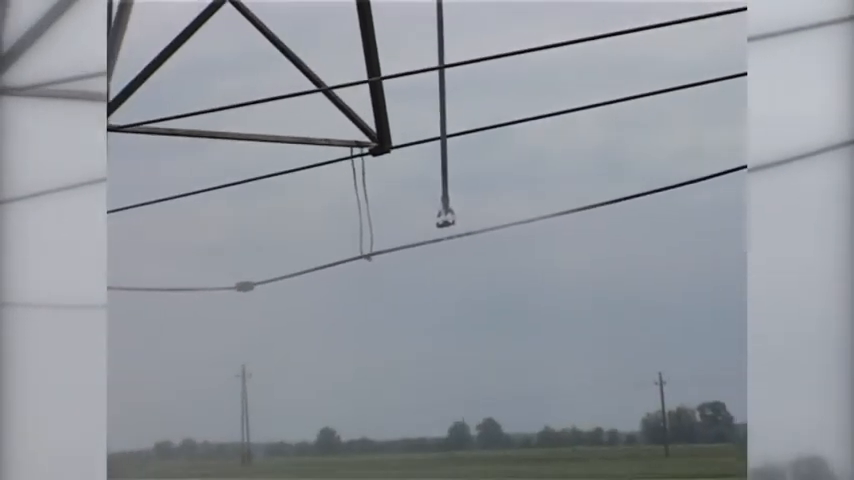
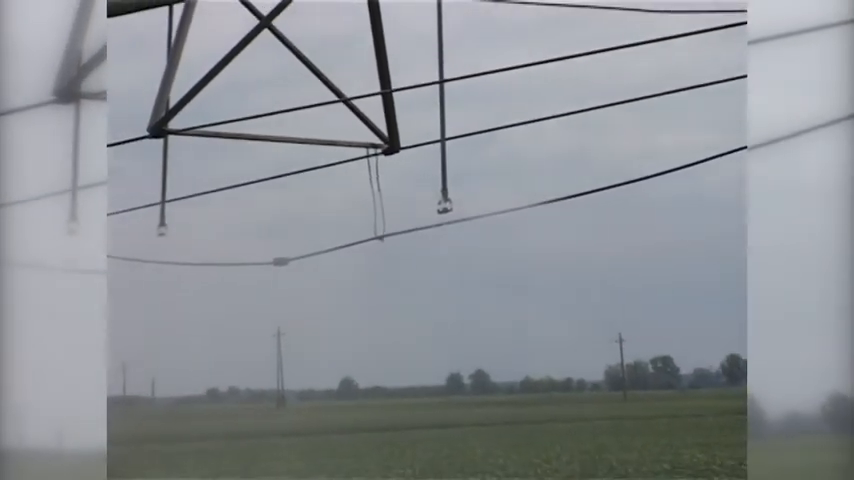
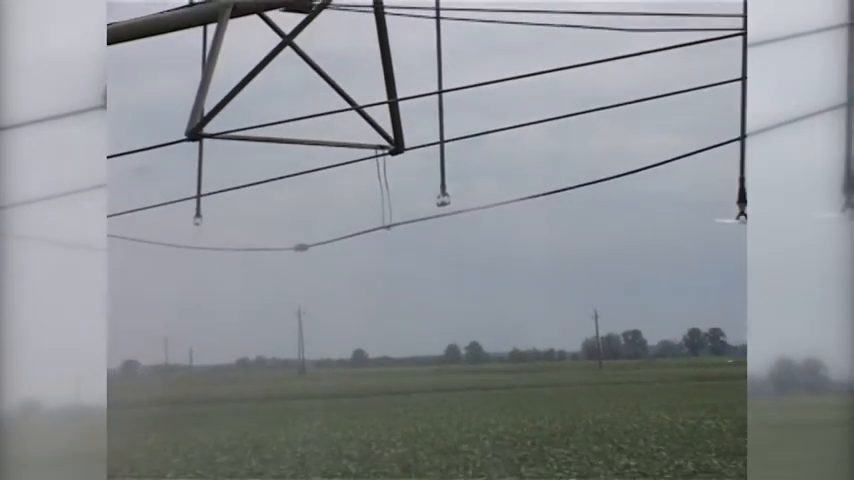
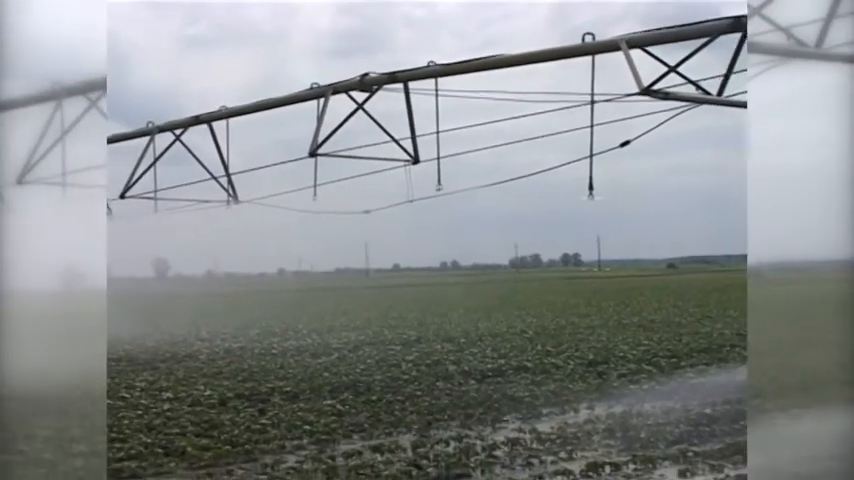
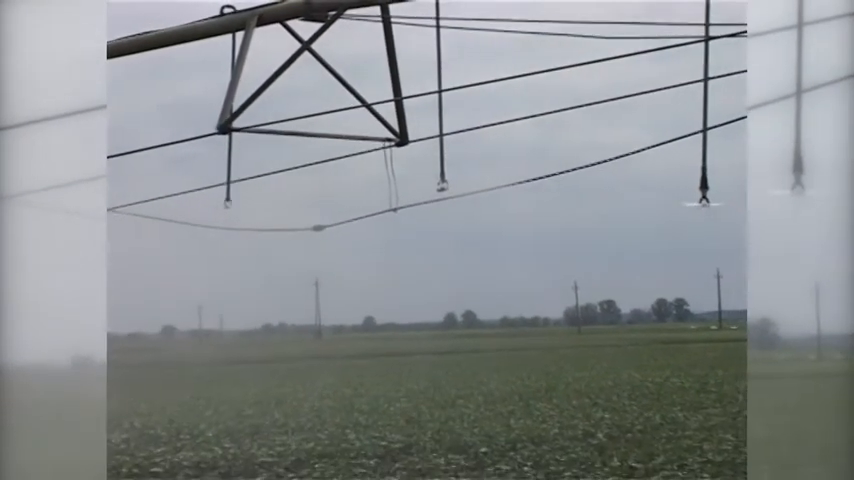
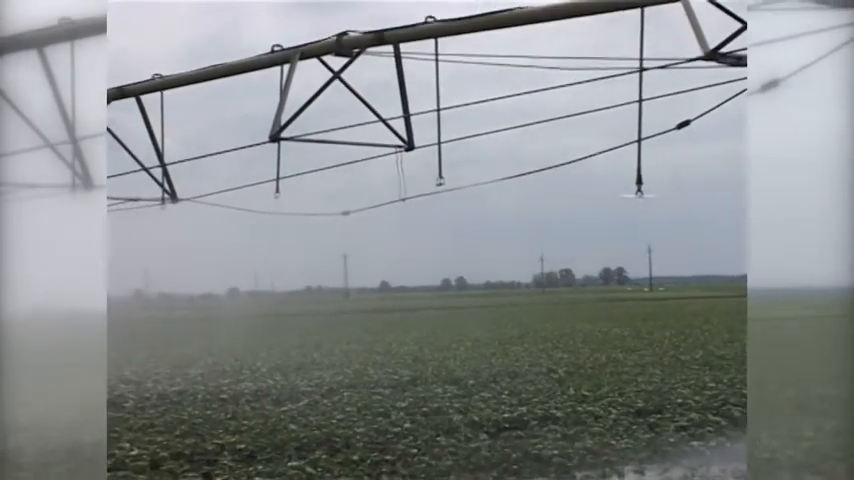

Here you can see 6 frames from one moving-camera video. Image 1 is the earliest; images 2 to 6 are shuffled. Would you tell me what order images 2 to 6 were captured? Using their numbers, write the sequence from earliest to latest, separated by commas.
2, 3, 5, 6, 4
